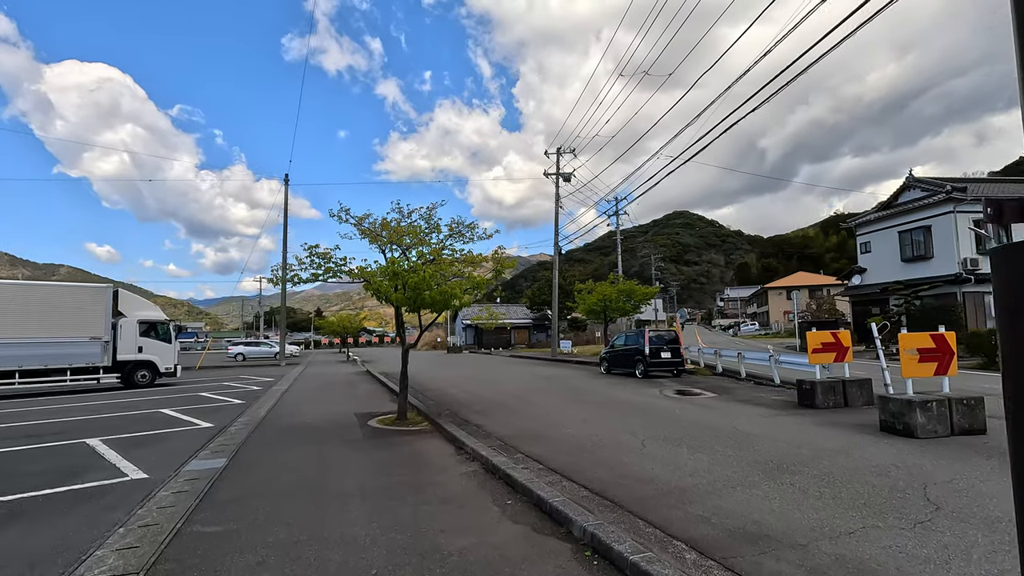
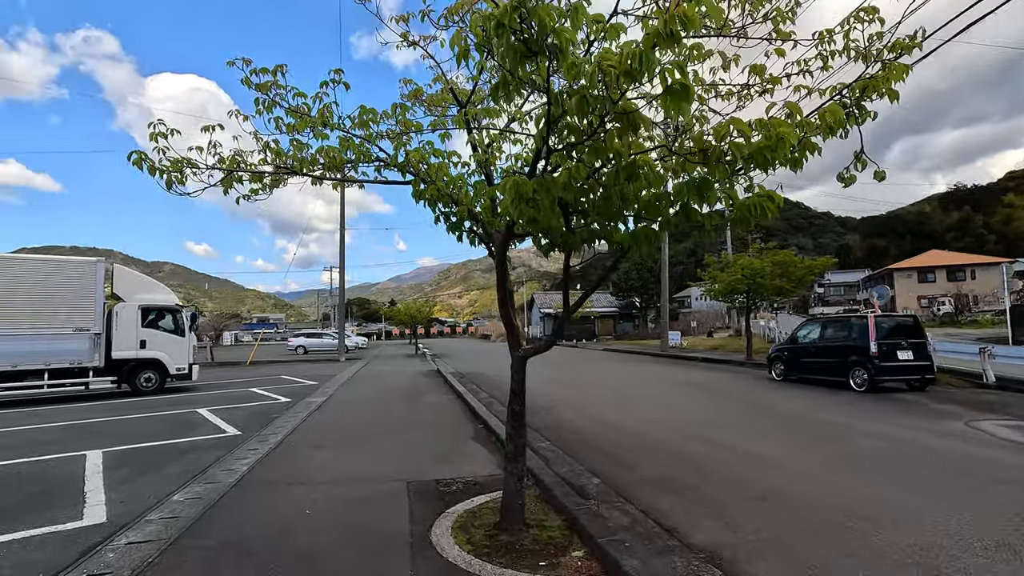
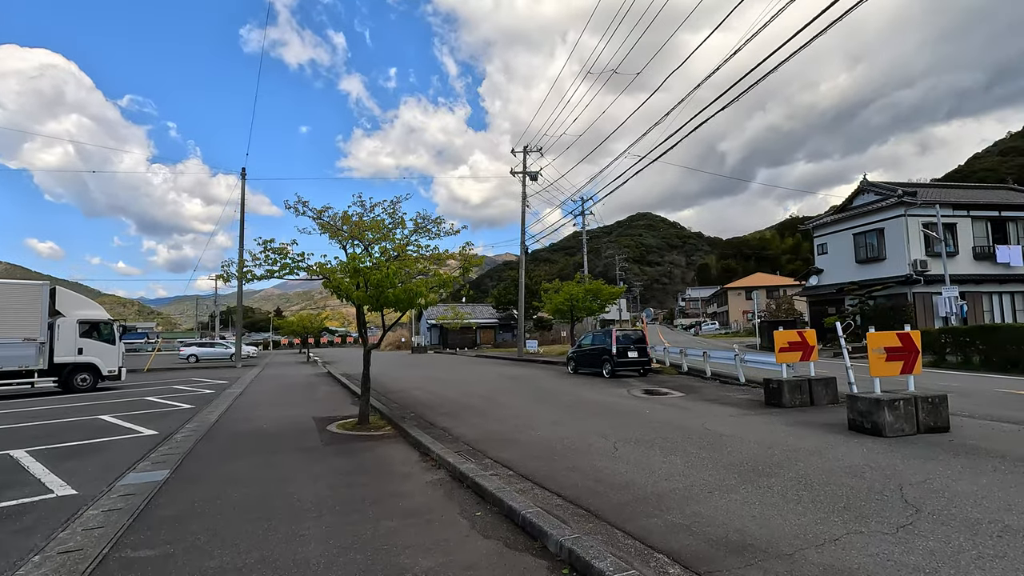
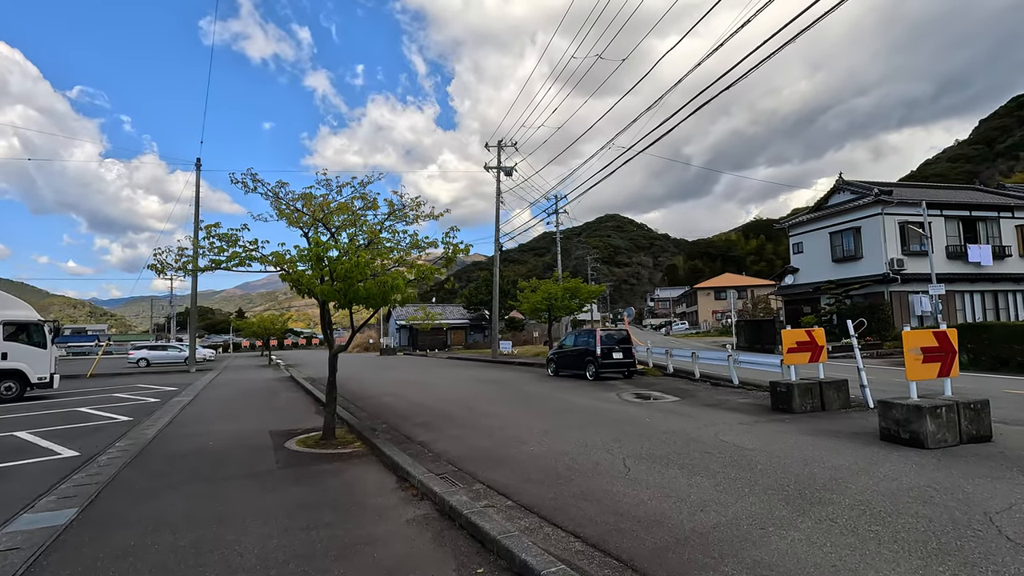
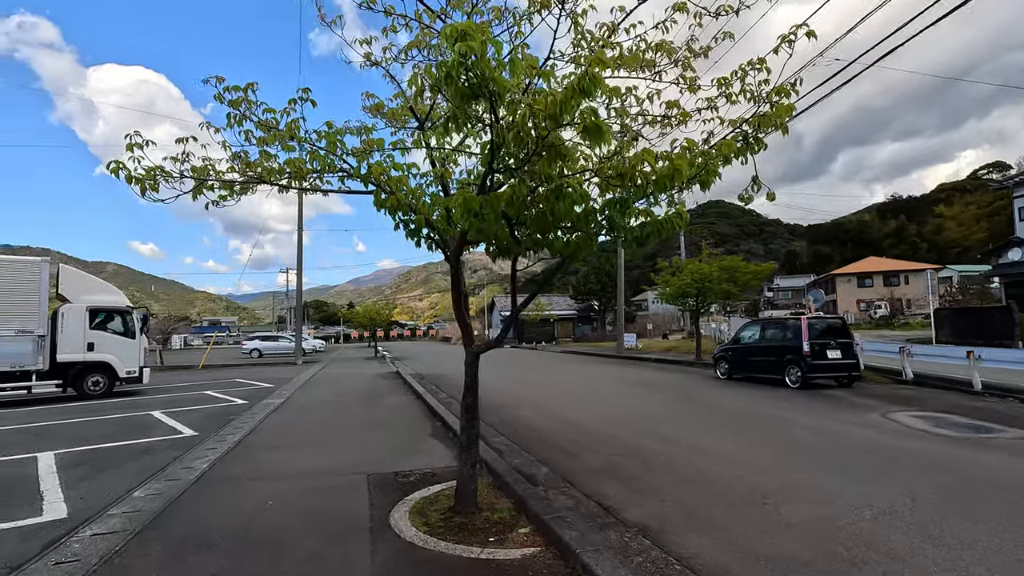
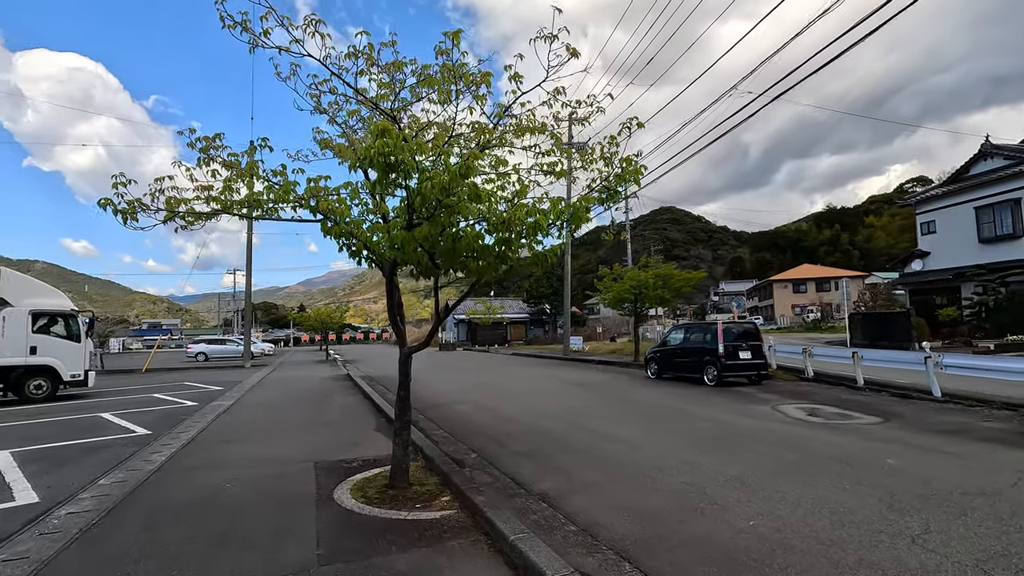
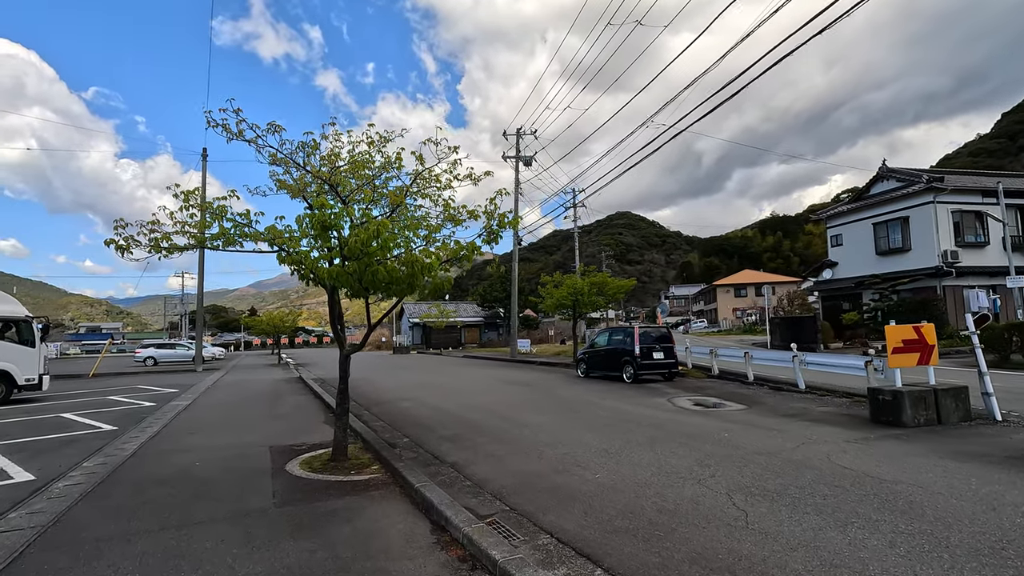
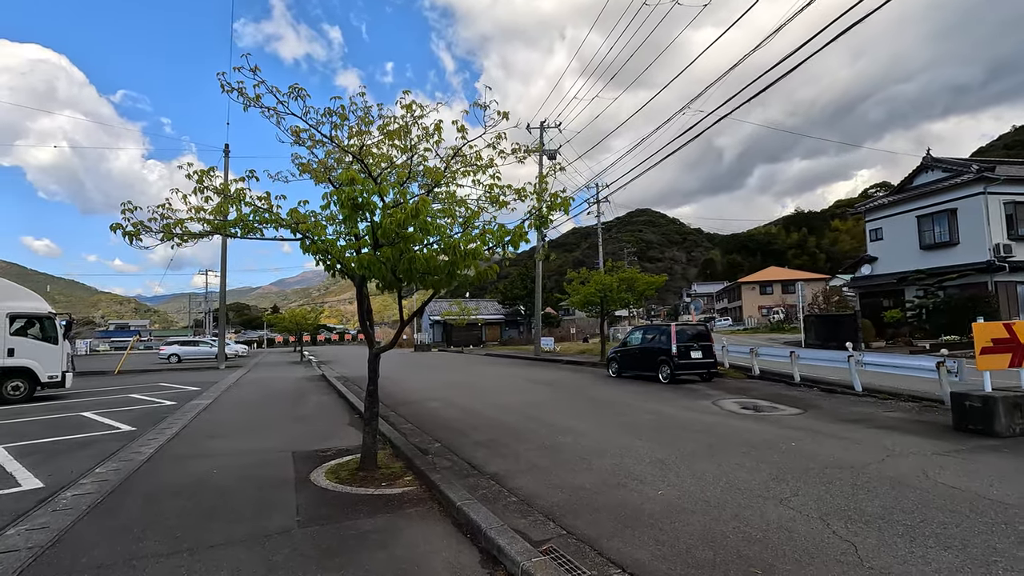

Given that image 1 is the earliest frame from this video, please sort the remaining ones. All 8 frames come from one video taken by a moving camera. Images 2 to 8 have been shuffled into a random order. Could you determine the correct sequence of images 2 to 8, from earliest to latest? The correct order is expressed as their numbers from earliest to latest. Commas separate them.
3, 4, 7, 8, 6, 5, 2
